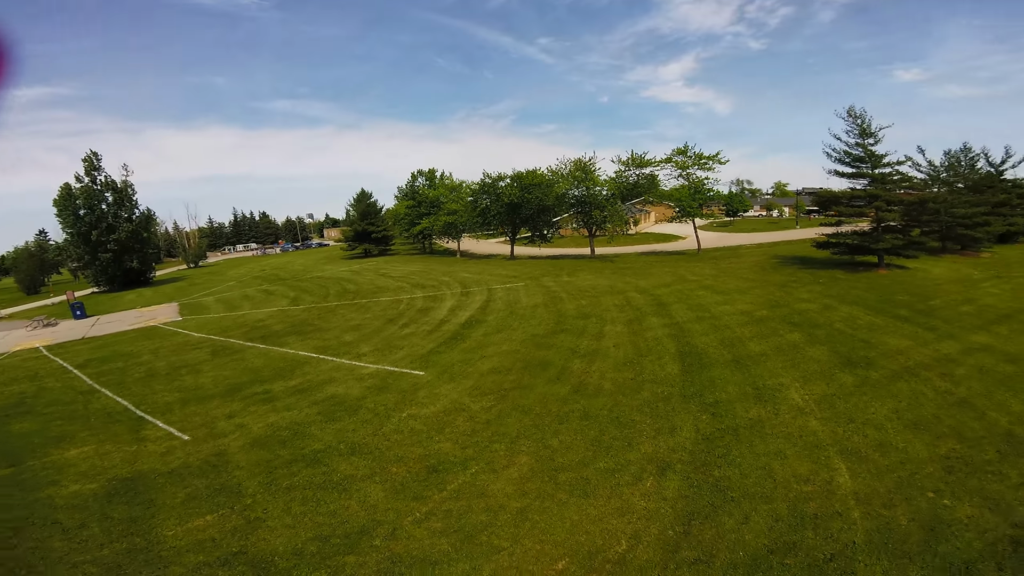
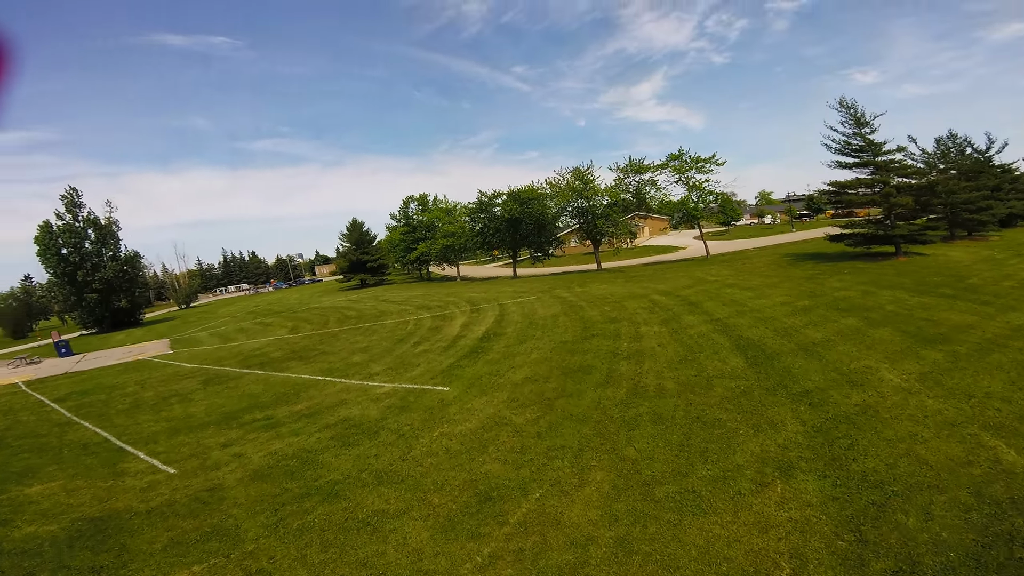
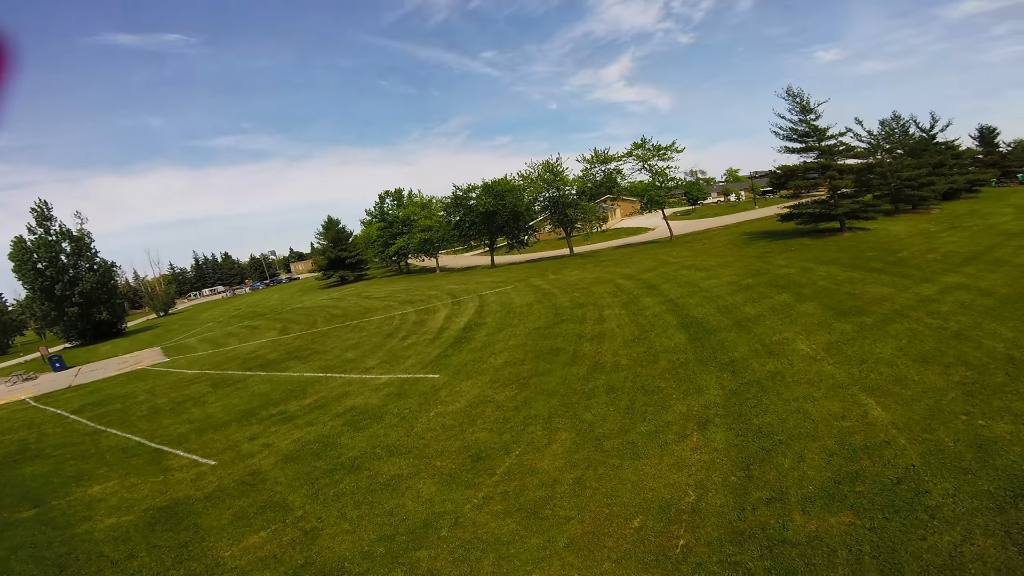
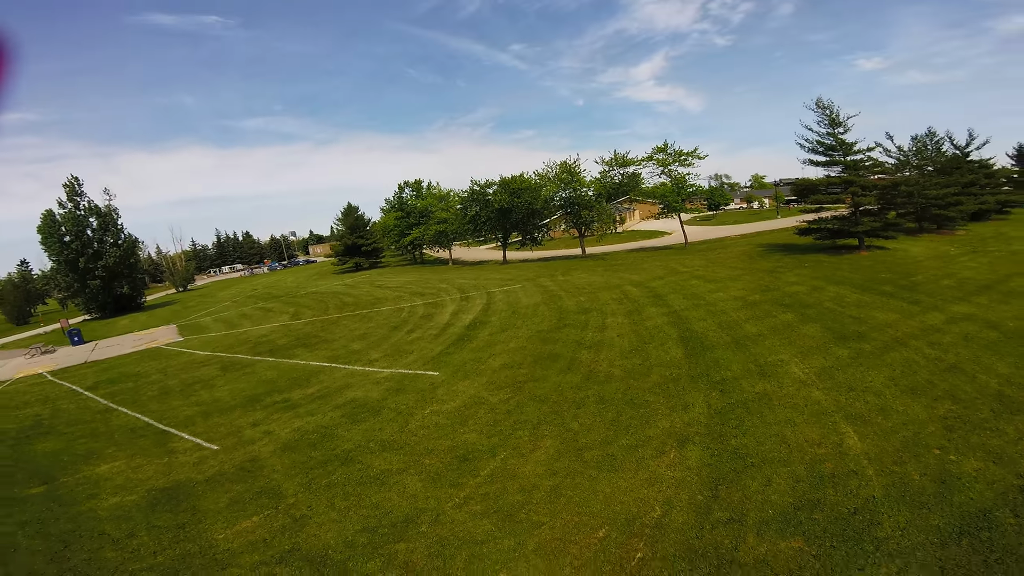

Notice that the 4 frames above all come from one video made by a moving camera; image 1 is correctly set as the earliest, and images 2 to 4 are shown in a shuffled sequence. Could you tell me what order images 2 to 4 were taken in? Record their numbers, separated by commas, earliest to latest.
4, 3, 2
